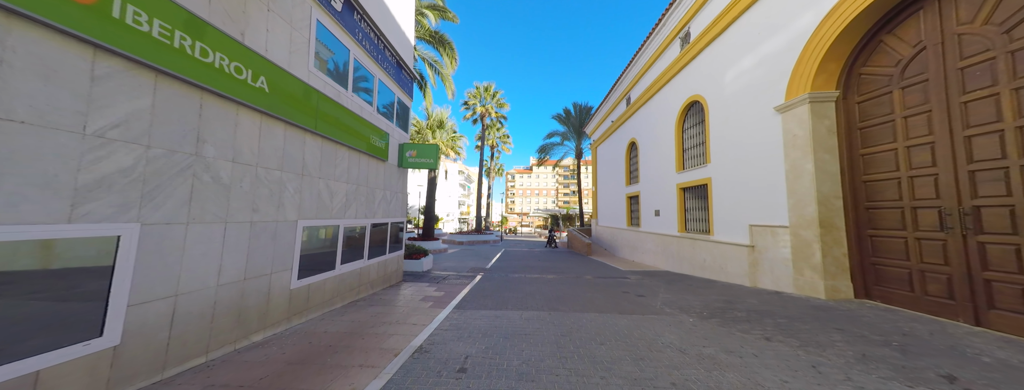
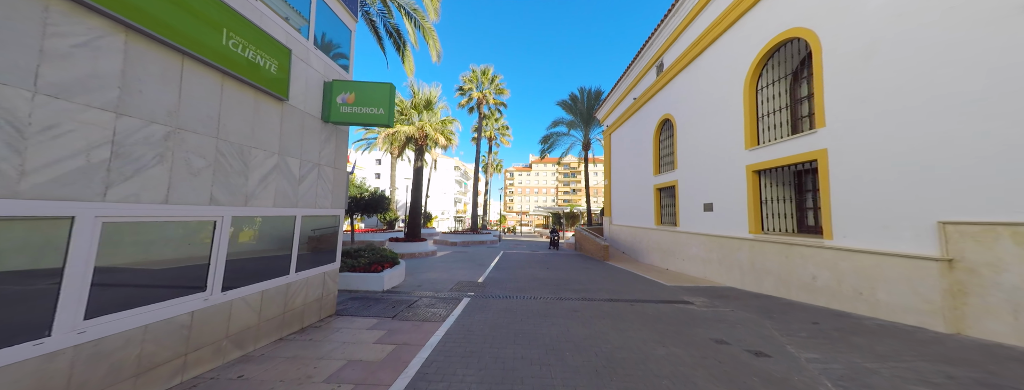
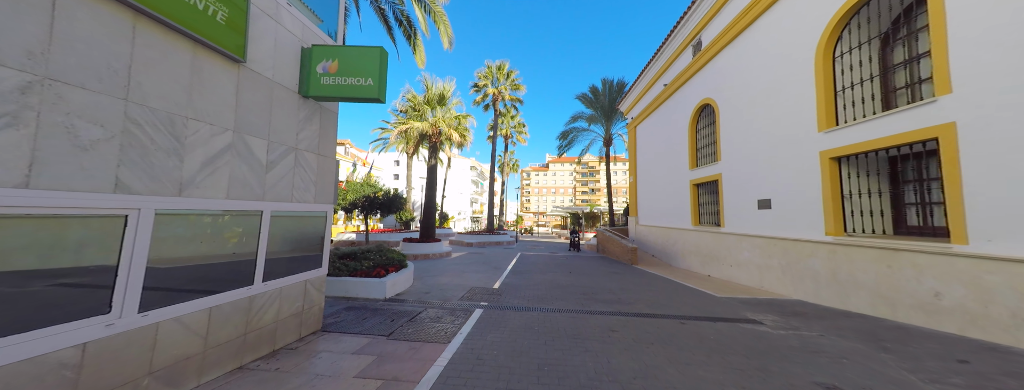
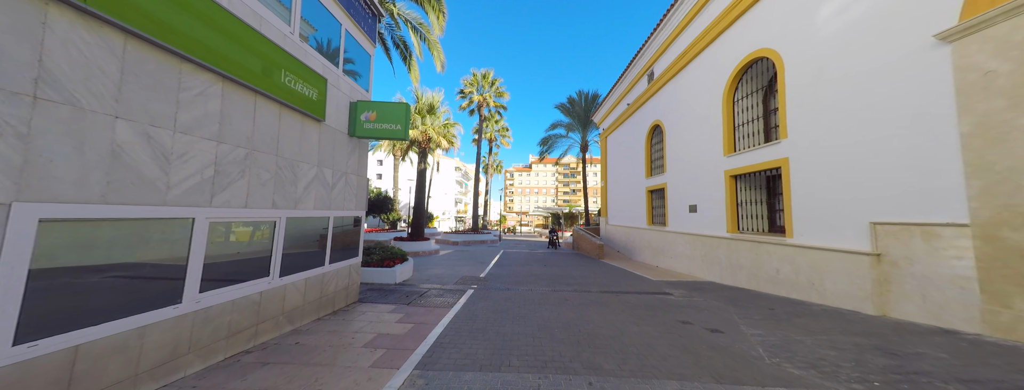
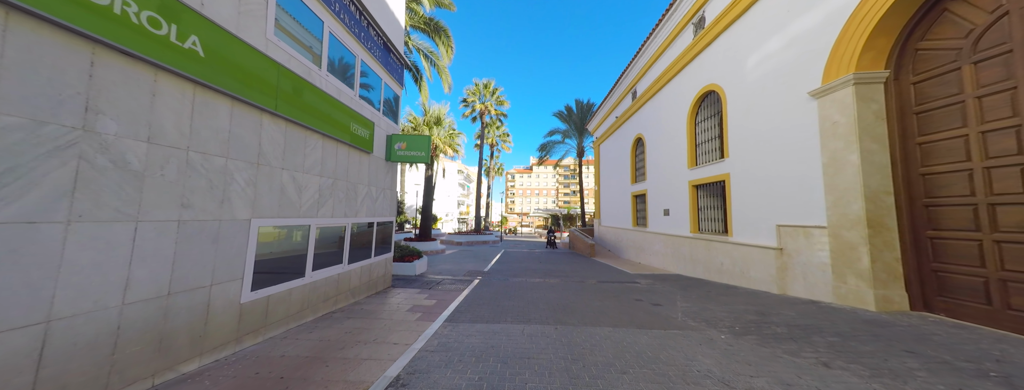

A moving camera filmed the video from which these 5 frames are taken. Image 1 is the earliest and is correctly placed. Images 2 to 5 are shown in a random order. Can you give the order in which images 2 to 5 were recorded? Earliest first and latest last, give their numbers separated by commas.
5, 4, 2, 3
